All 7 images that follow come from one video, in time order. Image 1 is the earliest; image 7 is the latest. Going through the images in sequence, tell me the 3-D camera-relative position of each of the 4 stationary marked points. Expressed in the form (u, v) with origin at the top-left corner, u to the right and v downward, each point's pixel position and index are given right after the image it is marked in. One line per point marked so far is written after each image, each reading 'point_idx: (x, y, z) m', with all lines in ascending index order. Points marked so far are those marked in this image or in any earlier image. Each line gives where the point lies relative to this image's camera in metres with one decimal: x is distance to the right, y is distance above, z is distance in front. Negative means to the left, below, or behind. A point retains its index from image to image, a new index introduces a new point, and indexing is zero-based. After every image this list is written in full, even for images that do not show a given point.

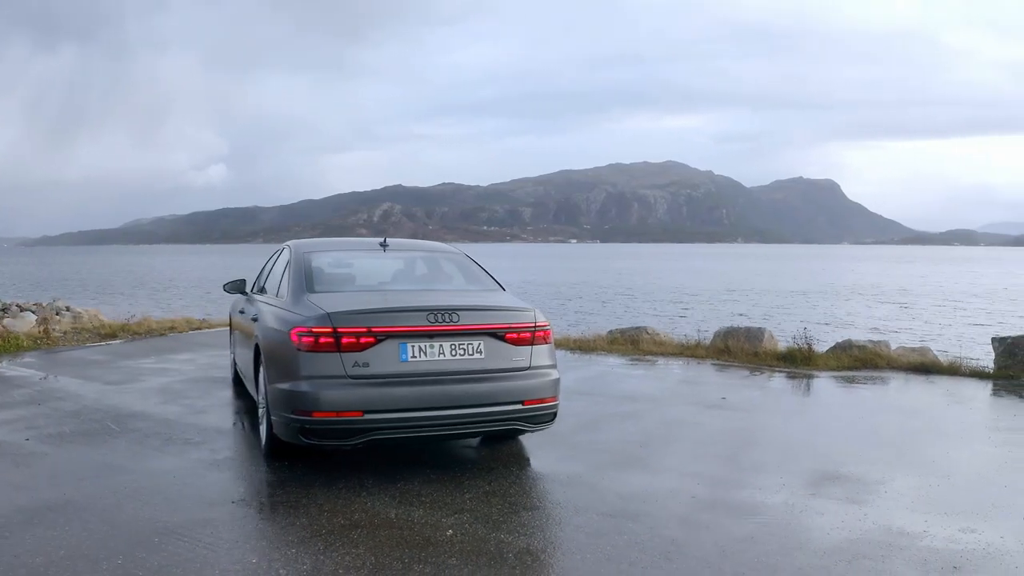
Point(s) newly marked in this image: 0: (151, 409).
0: (-3.3, -1.1, +7.7) m
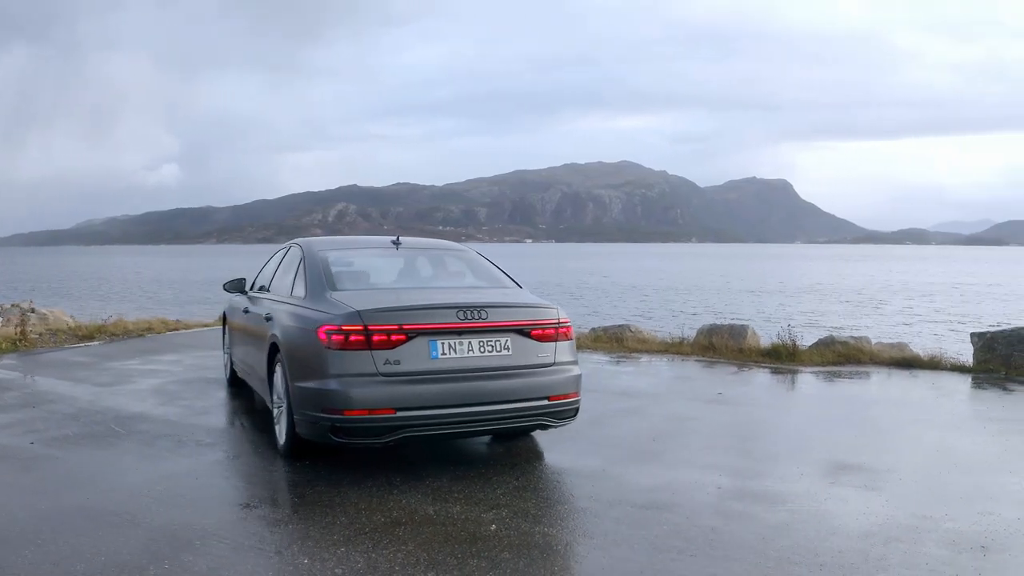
0: (-3.3, -1.1, +7.5) m
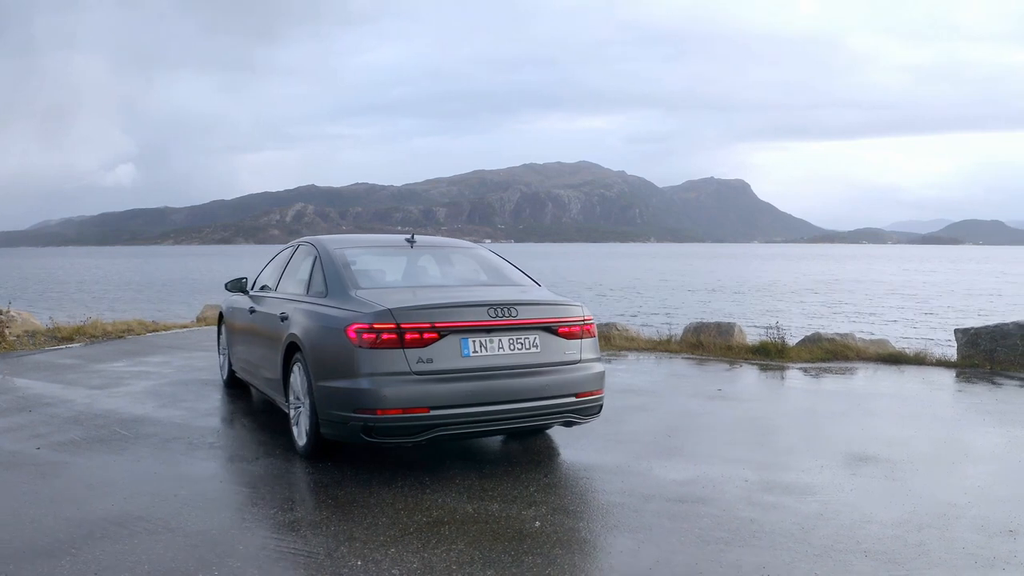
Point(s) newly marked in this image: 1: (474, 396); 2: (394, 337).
0: (-3.2, -1.1, +7.4) m
1: (-0.2, -0.6, +4.9) m
2: (-0.7, -0.3, +4.8) m
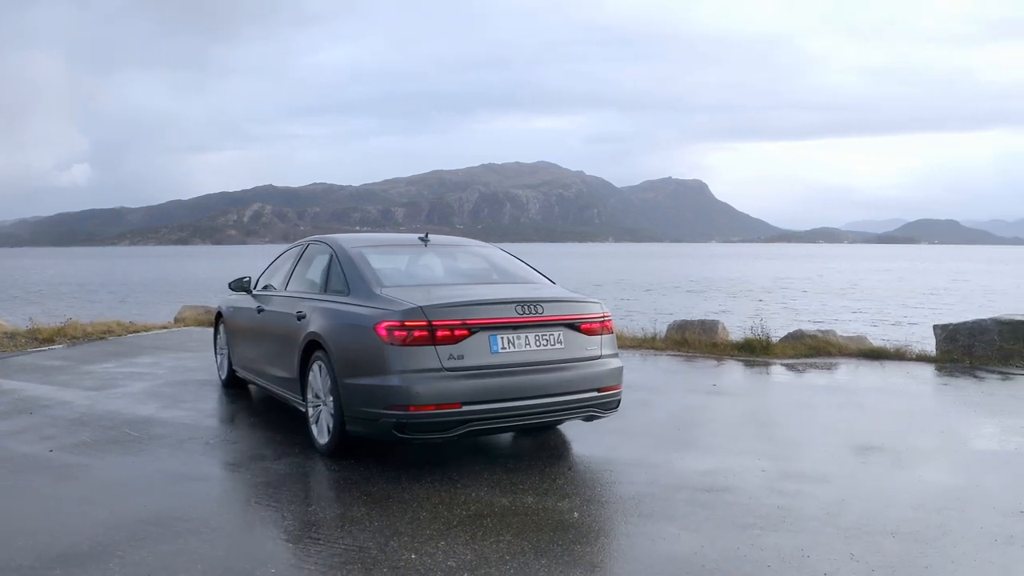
0: (-3.2, -1.1, +7.3) m
1: (-0.1, -0.6, +4.9) m
2: (-0.5, -0.3, +4.8) m
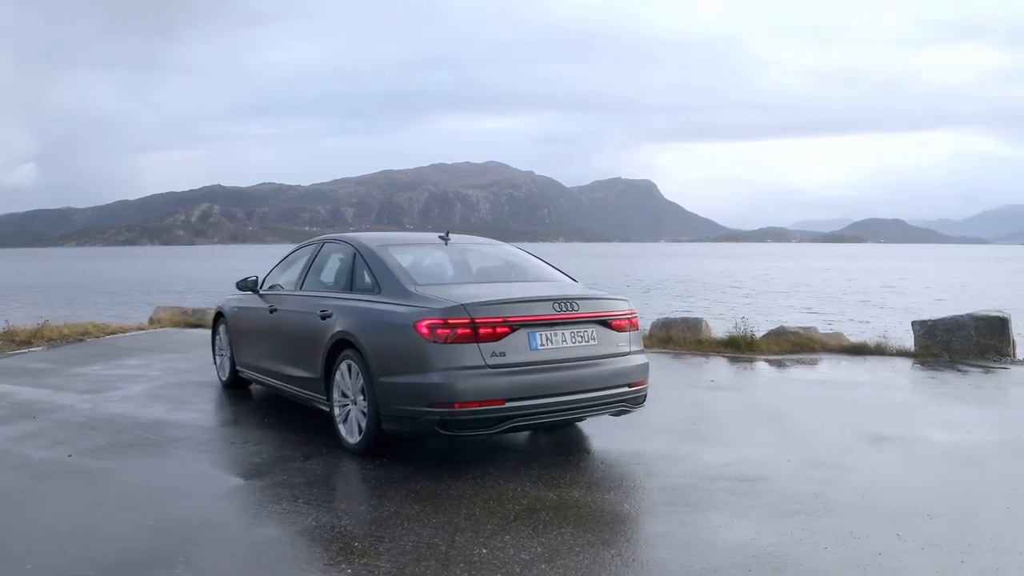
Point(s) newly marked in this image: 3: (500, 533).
0: (-3.0, -1.1, +7.2) m
1: (+0.2, -0.6, +5.0) m
2: (-0.3, -0.3, +4.9) m
3: (-0.1, -1.2, +3.9) m
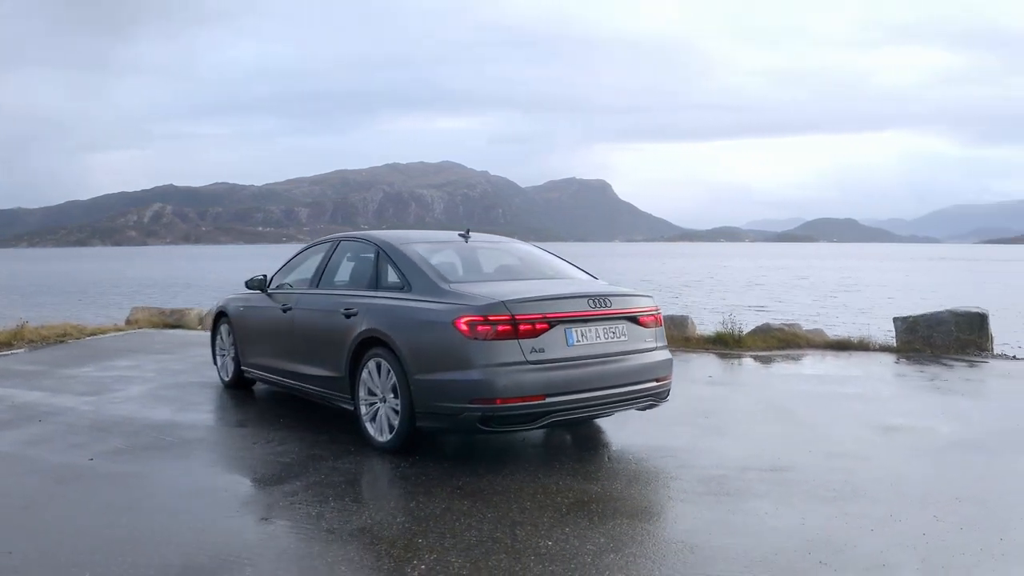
0: (-2.9, -1.1, +7.1) m
1: (+0.4, -0.6, +5.1) m
2: (0.0, -0.2, +4.9) m
3: (+0.2, -1.1, +3.9) m
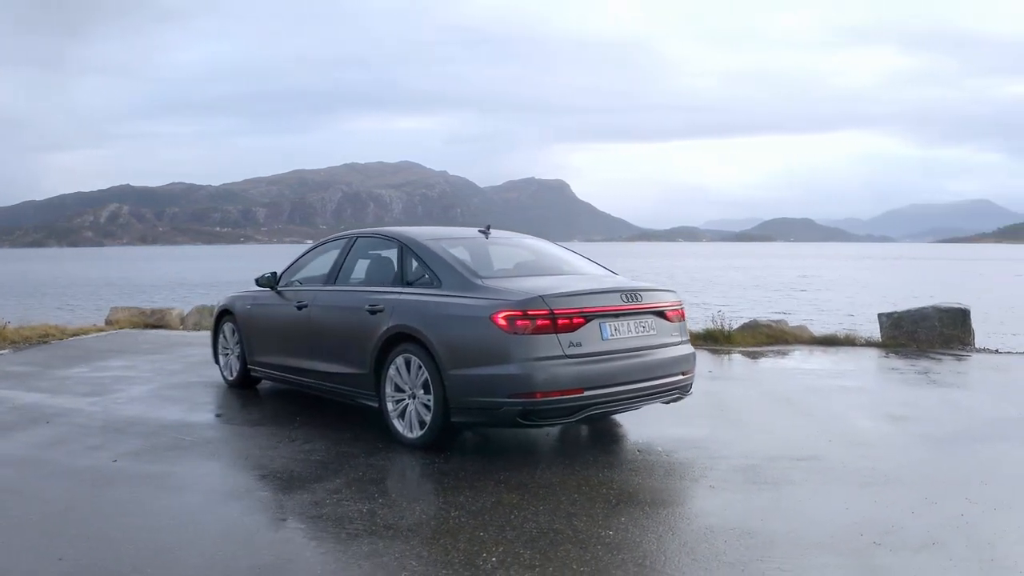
0: (-2.8, -1.1, +7.1) m
1: (+0.6, -0.6, +5.1) m
2: (+0.2, -0.2, +4.9) m
3: (+0.5, -1.1, +4.0) m
